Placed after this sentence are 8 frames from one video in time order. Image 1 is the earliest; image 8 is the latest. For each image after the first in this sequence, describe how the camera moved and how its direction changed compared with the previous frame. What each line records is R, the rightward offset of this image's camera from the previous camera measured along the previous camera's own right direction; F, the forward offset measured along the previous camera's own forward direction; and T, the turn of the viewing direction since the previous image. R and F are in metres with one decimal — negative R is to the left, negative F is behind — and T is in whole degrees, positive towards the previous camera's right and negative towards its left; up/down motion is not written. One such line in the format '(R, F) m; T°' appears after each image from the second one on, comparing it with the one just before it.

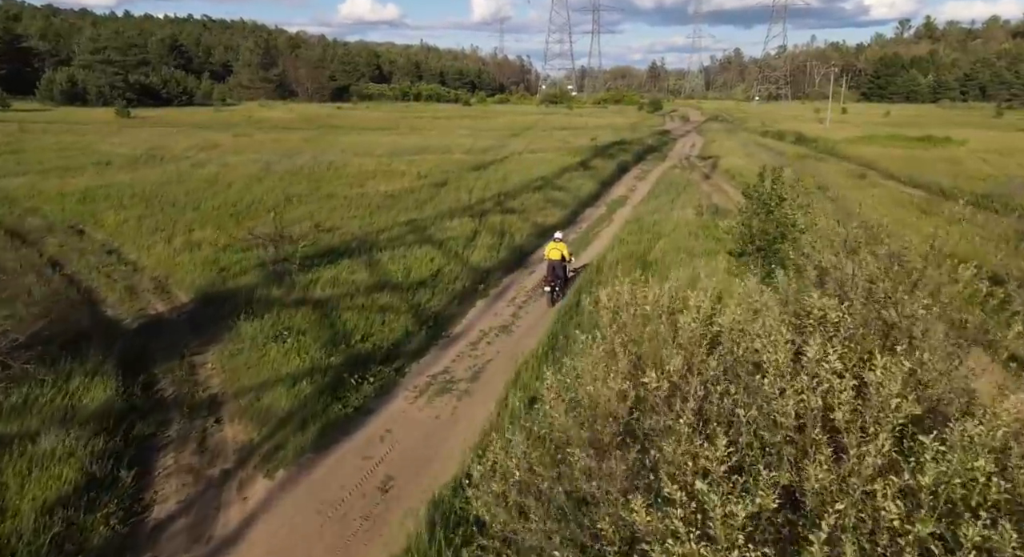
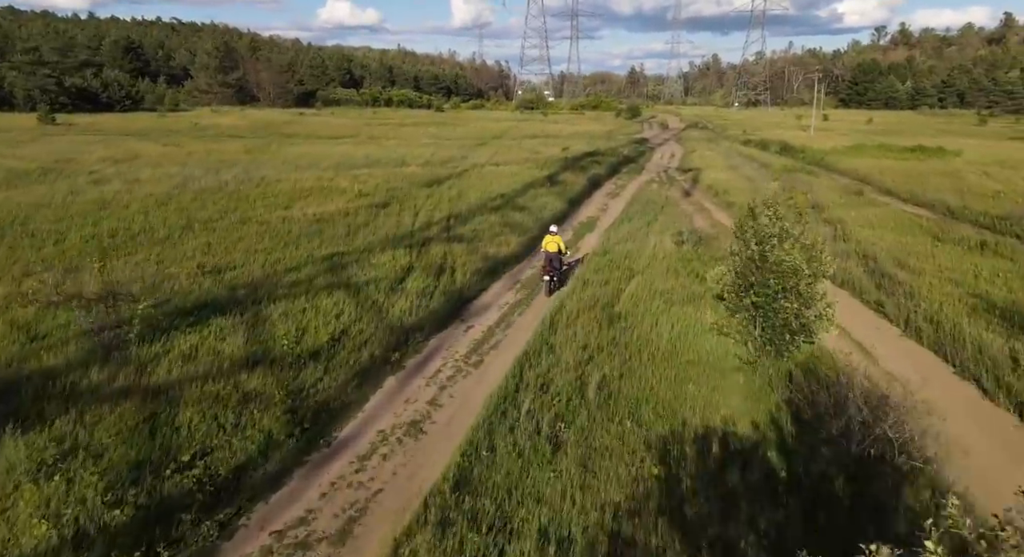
(+0.9, +3.4) m; +2°
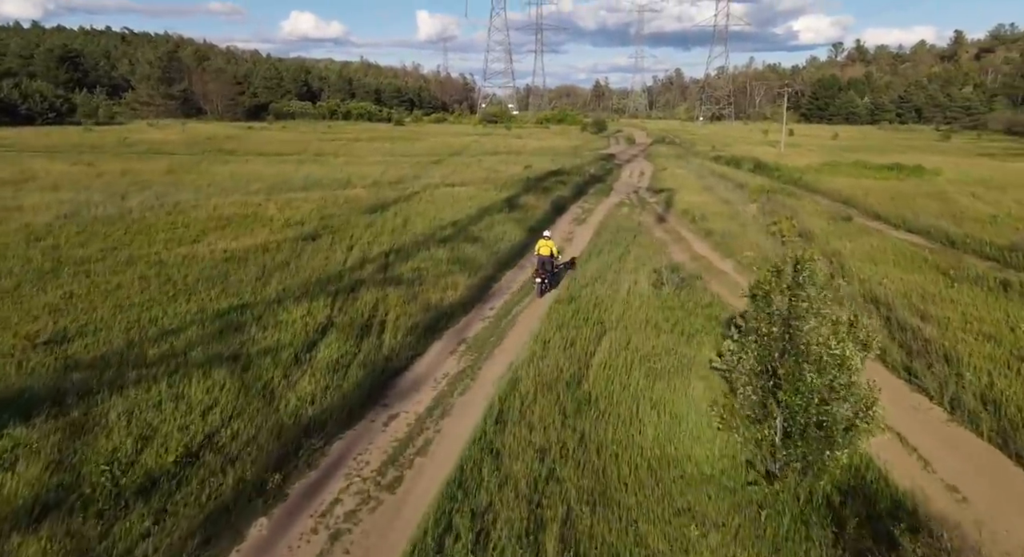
(+0.5, +3.1) m; +3°
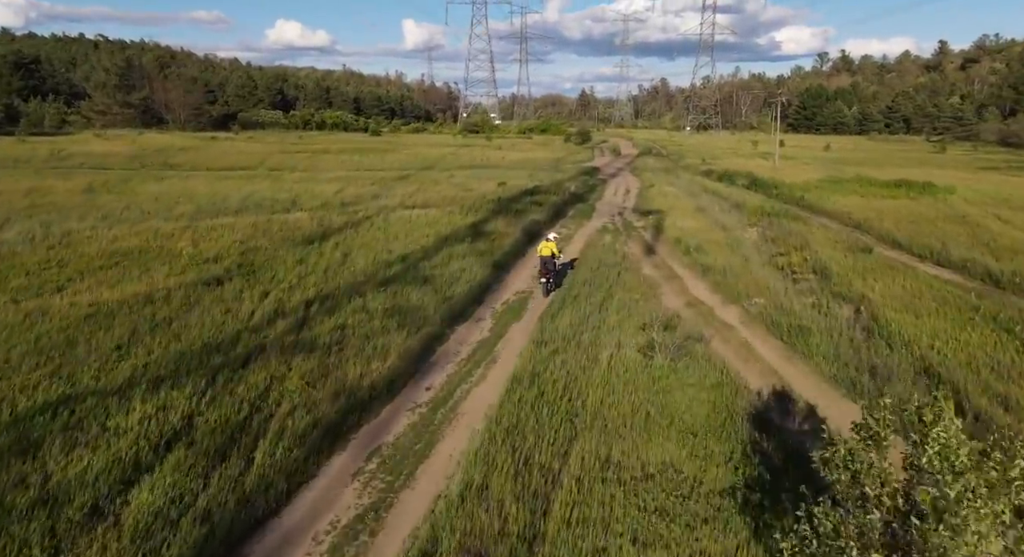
(+0.8, +3.8) m; +1°
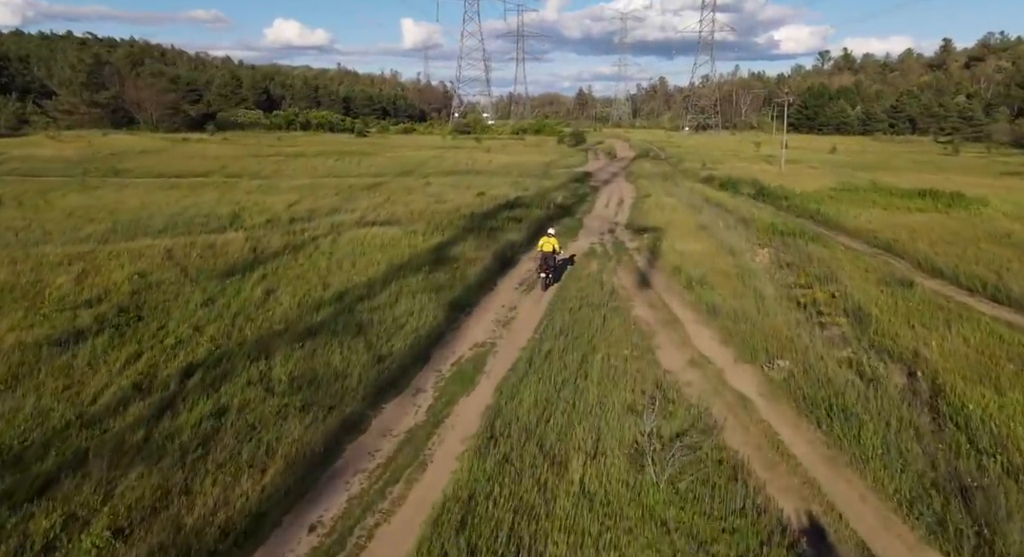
(+0.9, +3.8) m; 0°
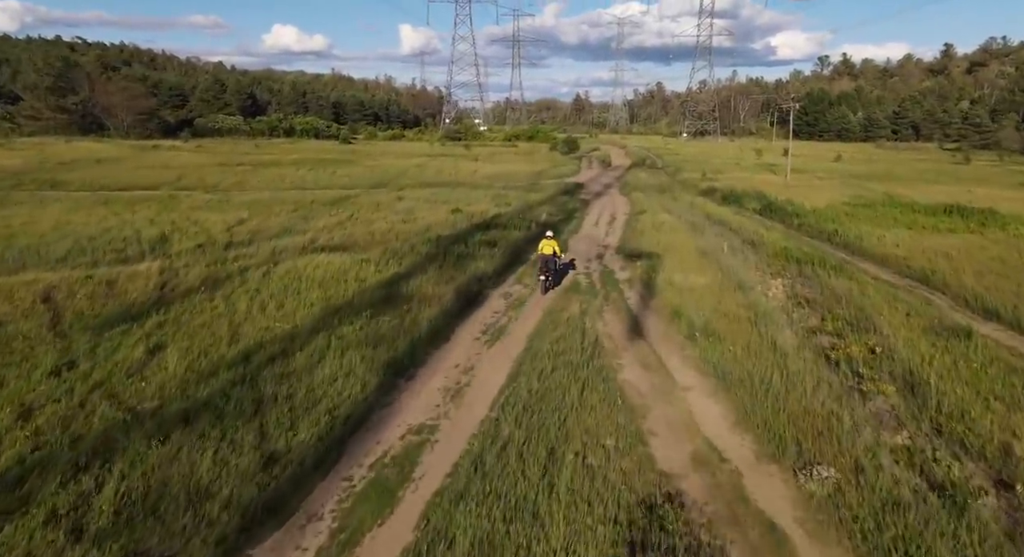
(+0.8, +3.6) m; 0°
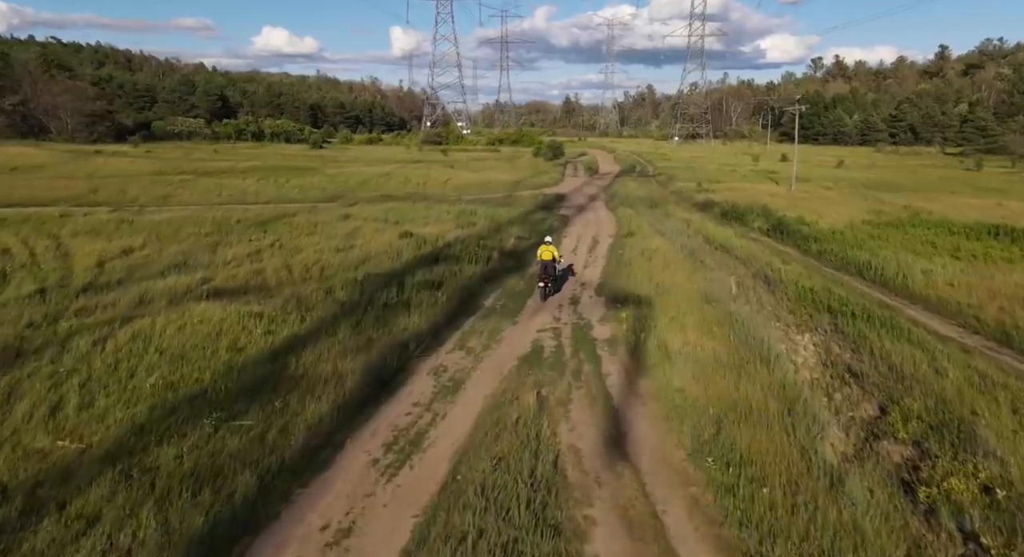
(+1.1, +5.2) m; +1°
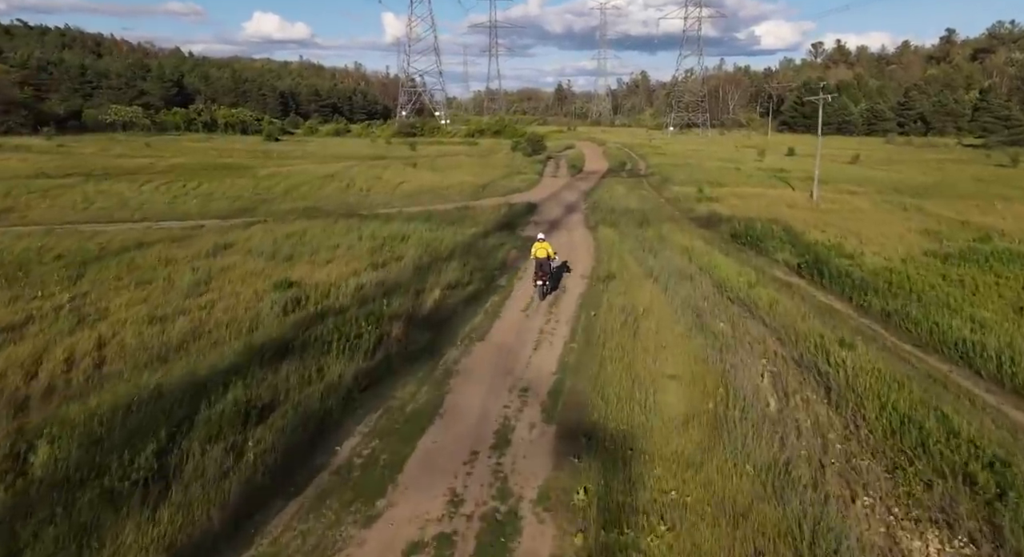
(+1.8, +8.1) m; +1°
